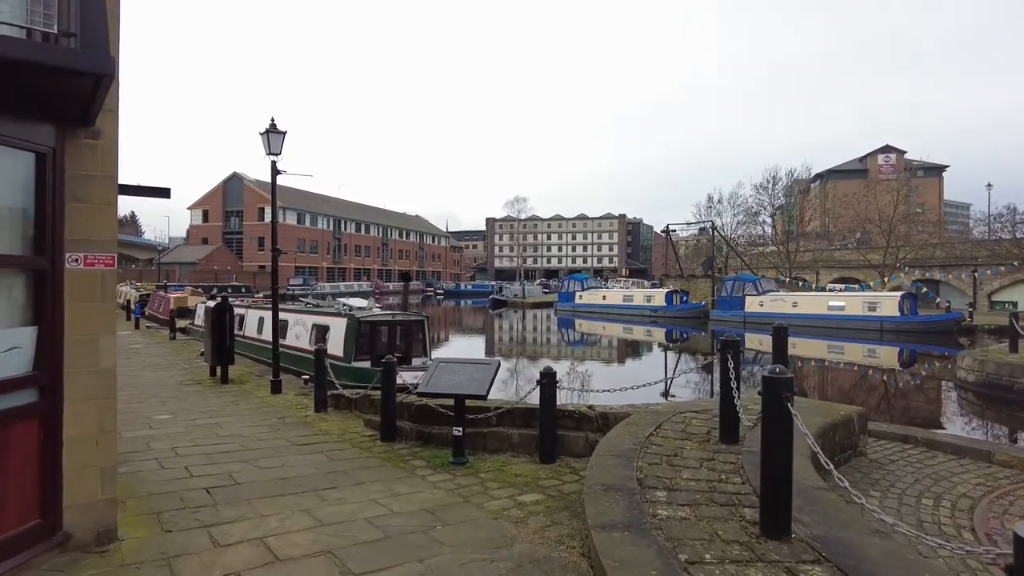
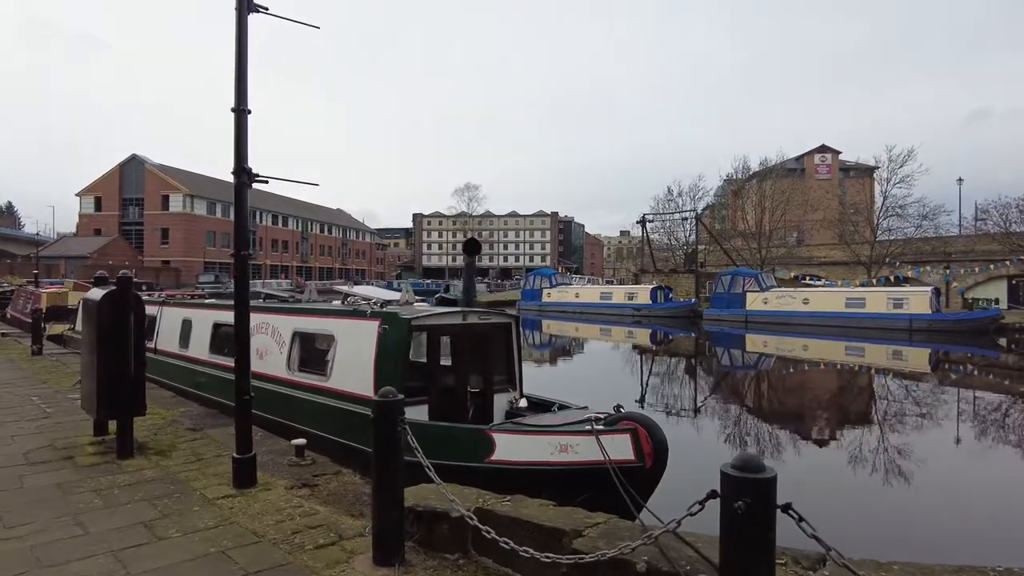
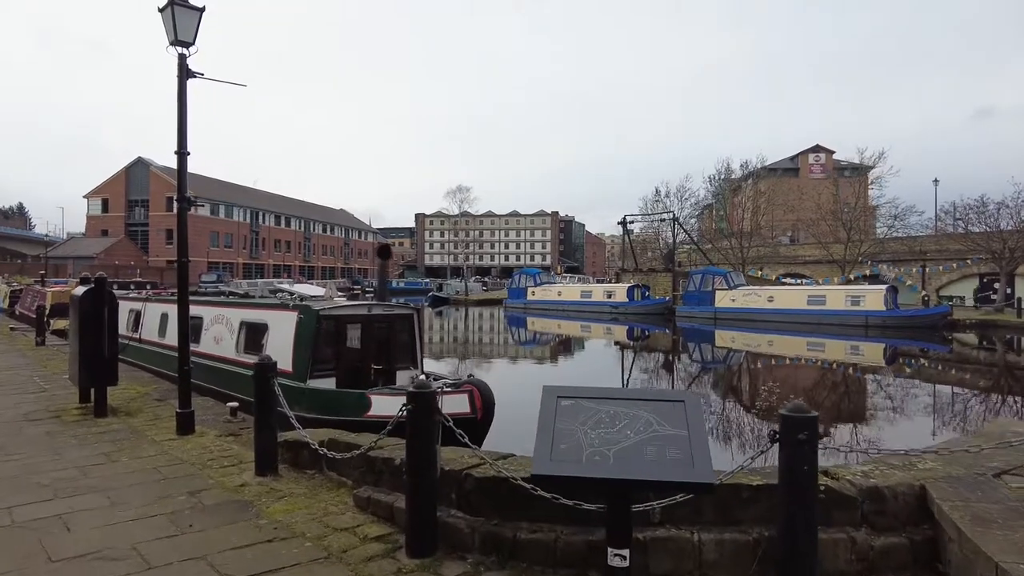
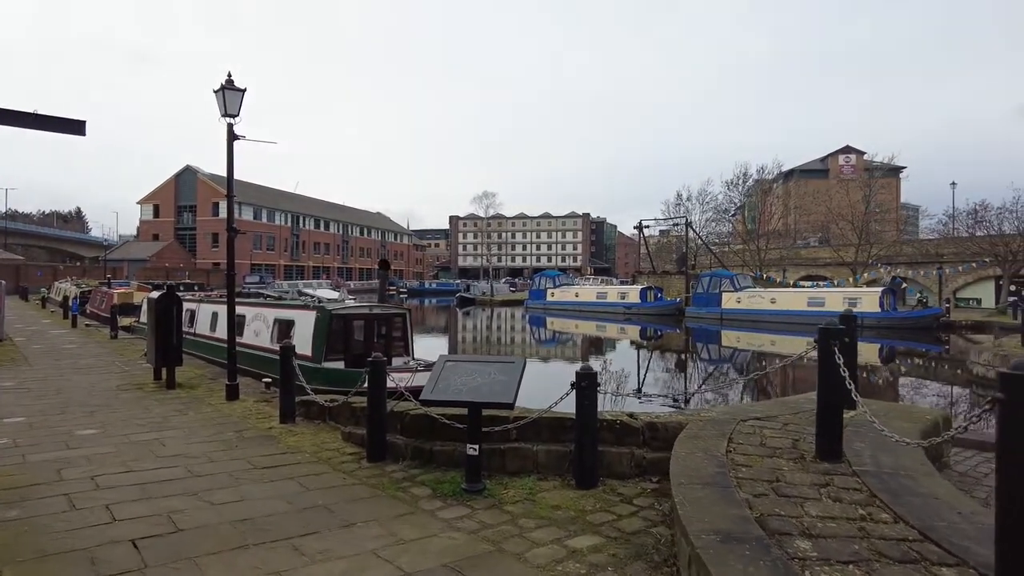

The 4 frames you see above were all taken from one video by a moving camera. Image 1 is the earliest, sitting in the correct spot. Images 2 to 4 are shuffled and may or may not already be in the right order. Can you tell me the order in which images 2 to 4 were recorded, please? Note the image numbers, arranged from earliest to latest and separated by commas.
4, 3, 2
